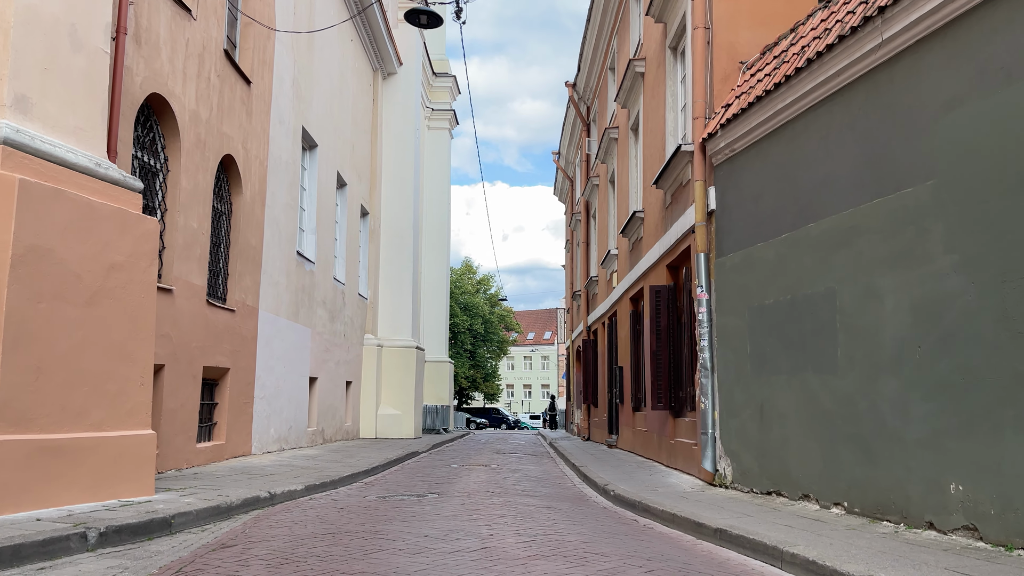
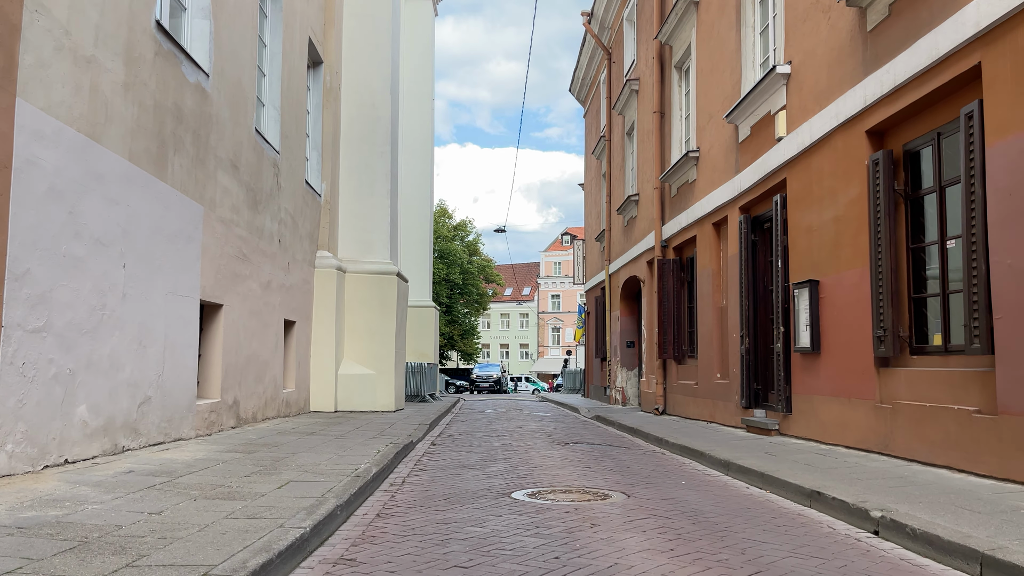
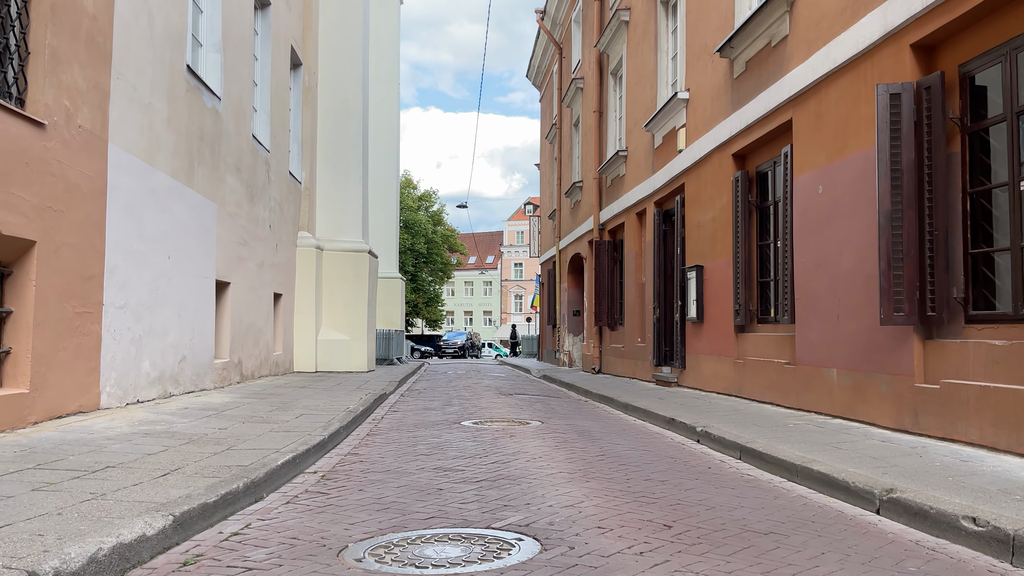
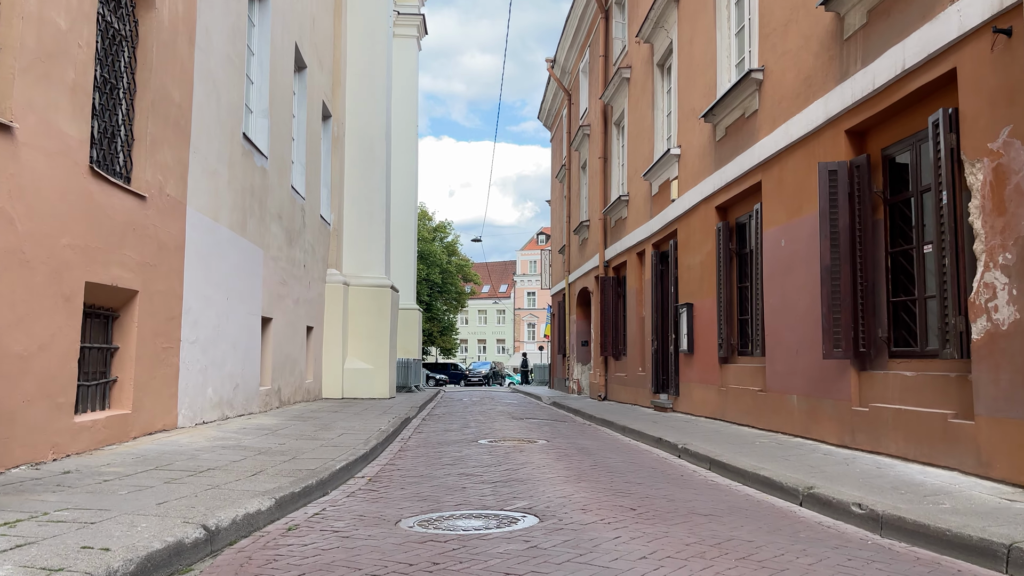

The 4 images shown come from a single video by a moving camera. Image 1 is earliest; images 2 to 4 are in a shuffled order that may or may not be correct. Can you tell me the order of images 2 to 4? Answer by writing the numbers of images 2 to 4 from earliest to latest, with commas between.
4, 3, 2
